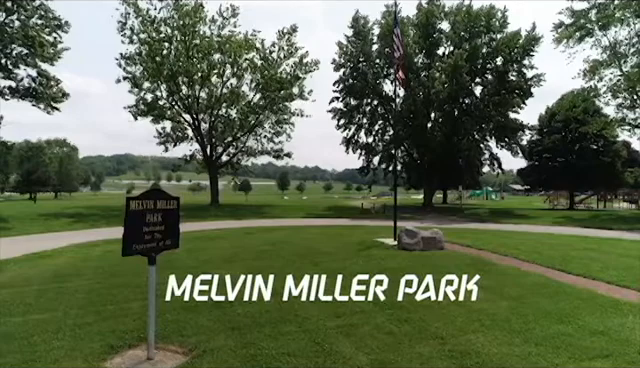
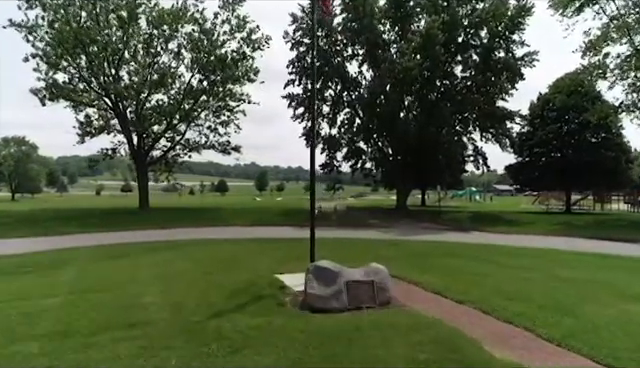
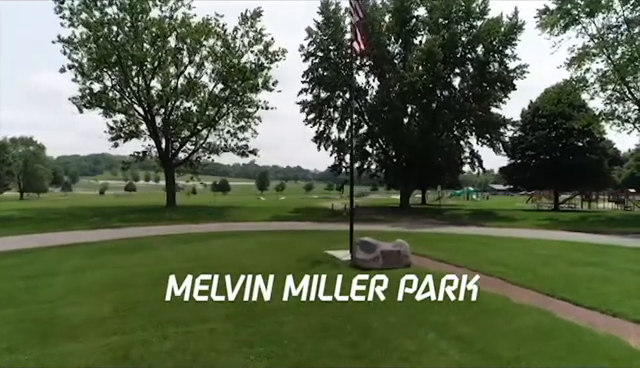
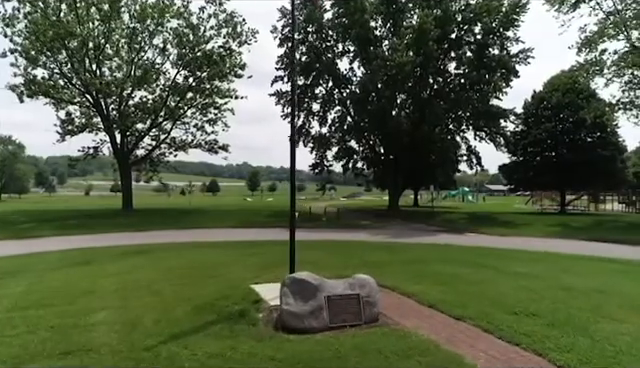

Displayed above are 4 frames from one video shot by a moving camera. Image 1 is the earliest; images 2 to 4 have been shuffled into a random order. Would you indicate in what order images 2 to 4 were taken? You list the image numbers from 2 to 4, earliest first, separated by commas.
3, 2, 4
